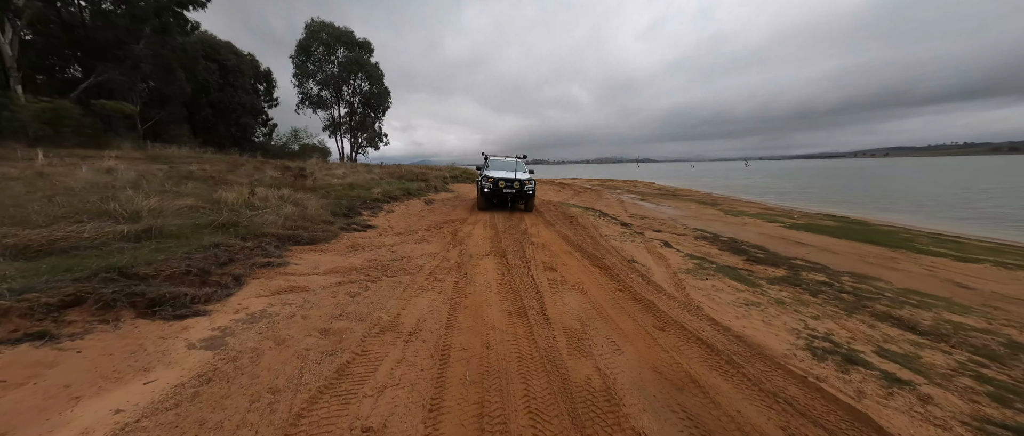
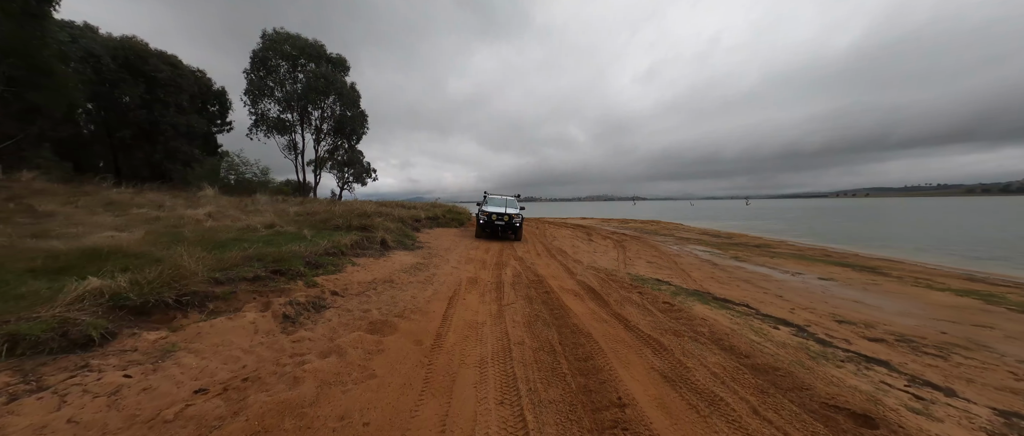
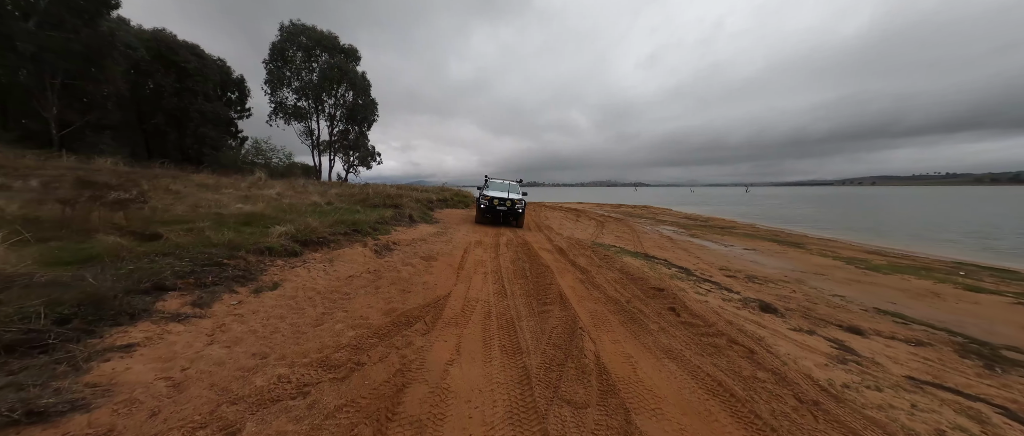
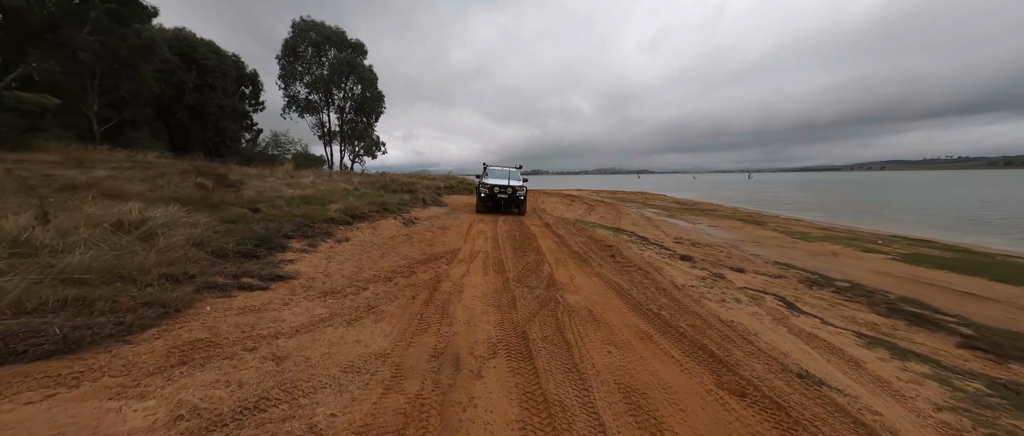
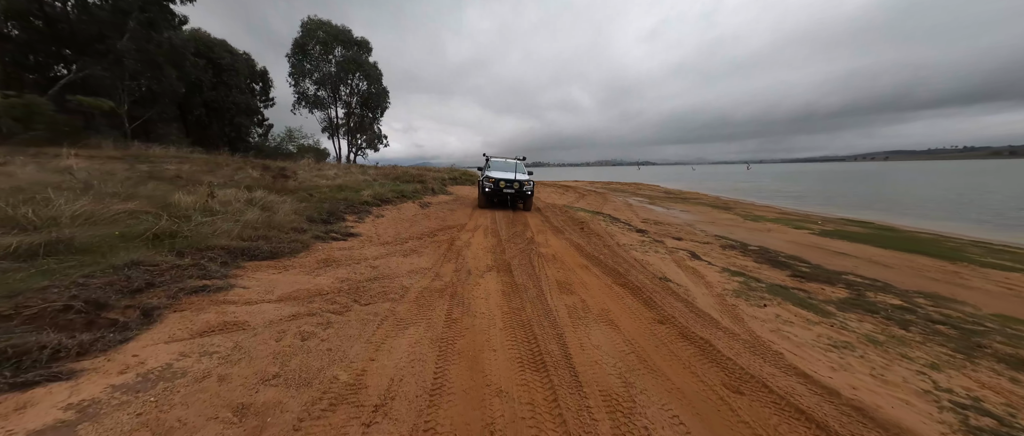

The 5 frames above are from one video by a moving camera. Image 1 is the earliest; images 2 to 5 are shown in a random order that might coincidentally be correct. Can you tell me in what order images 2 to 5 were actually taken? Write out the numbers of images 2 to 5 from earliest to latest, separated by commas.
5, 4, 3, 2
